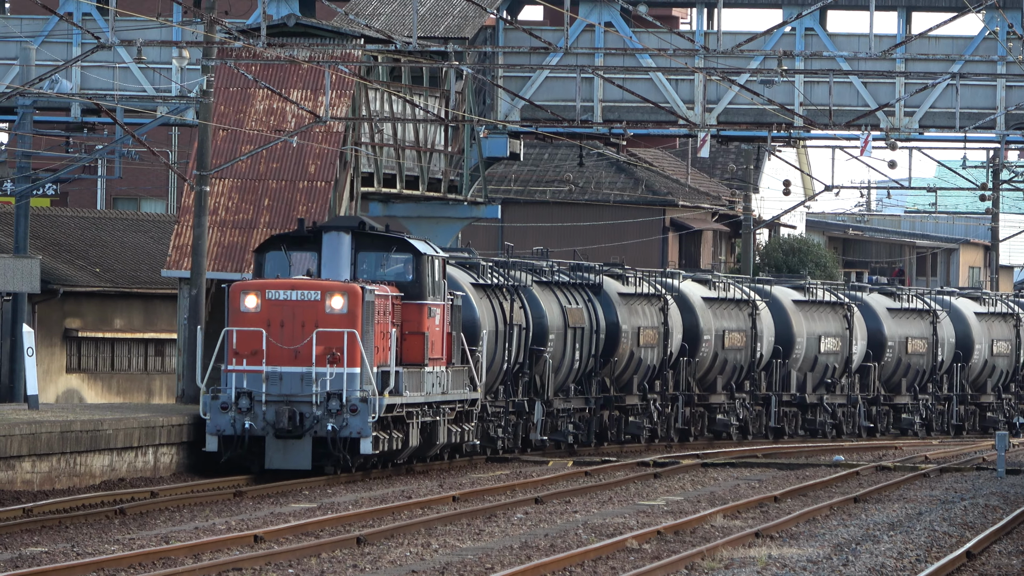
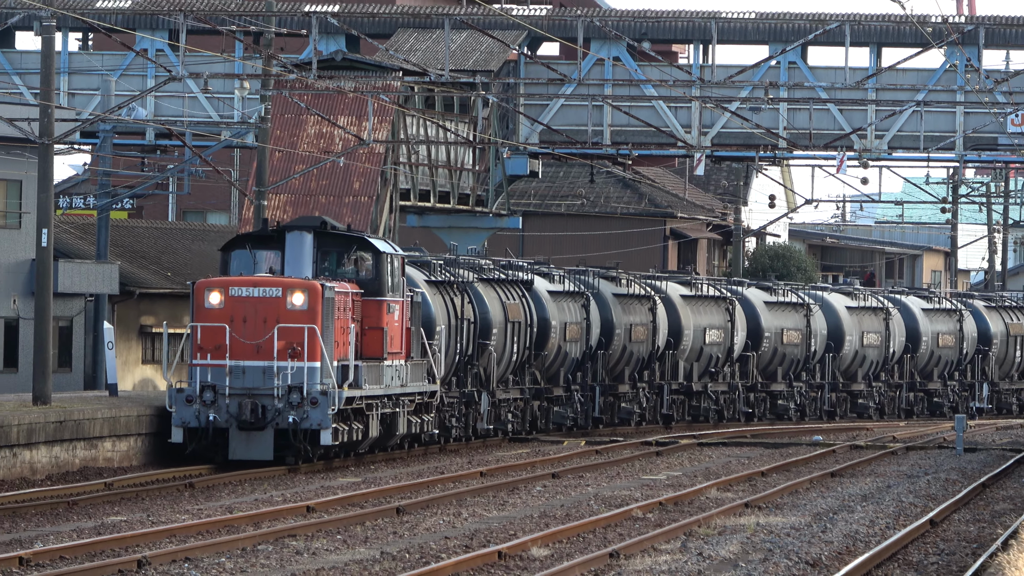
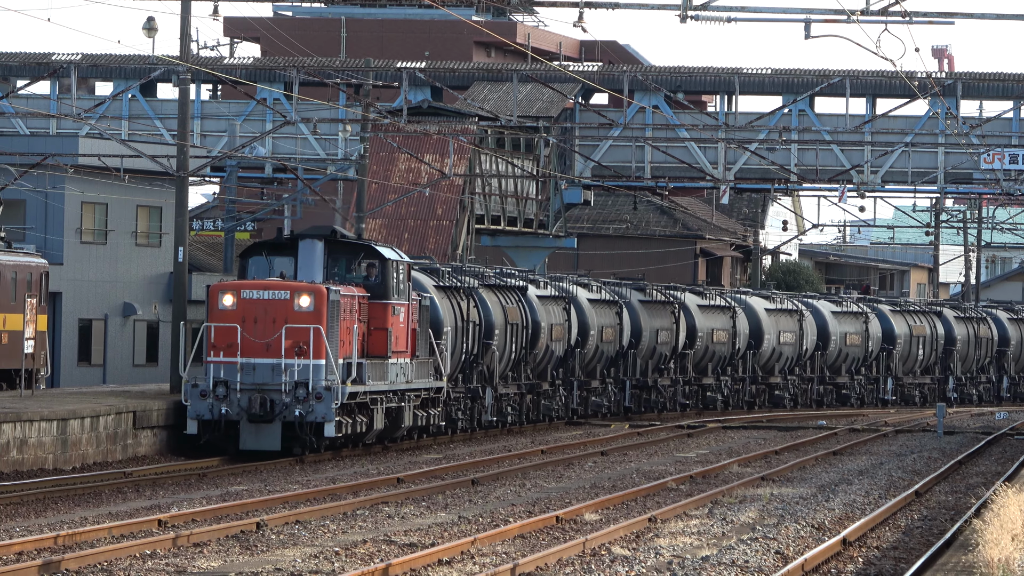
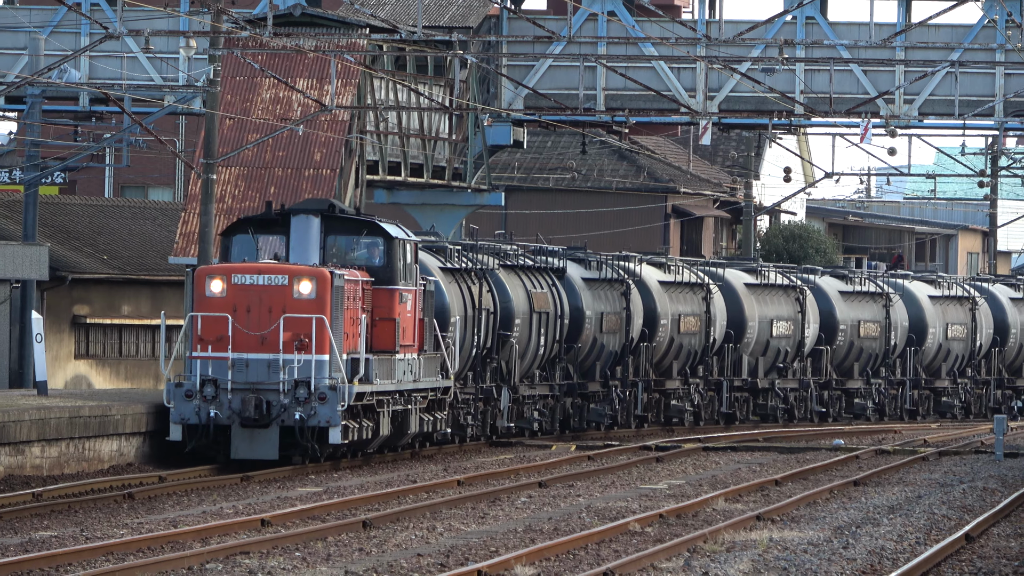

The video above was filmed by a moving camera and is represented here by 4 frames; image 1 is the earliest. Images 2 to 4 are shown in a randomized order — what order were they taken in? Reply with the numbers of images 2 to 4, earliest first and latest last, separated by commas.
4, 2, 3
